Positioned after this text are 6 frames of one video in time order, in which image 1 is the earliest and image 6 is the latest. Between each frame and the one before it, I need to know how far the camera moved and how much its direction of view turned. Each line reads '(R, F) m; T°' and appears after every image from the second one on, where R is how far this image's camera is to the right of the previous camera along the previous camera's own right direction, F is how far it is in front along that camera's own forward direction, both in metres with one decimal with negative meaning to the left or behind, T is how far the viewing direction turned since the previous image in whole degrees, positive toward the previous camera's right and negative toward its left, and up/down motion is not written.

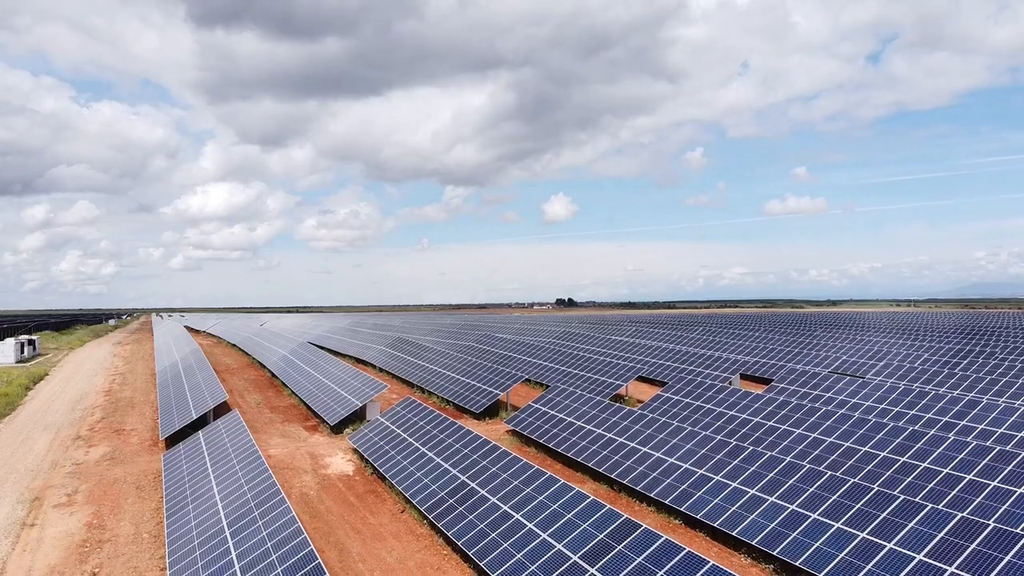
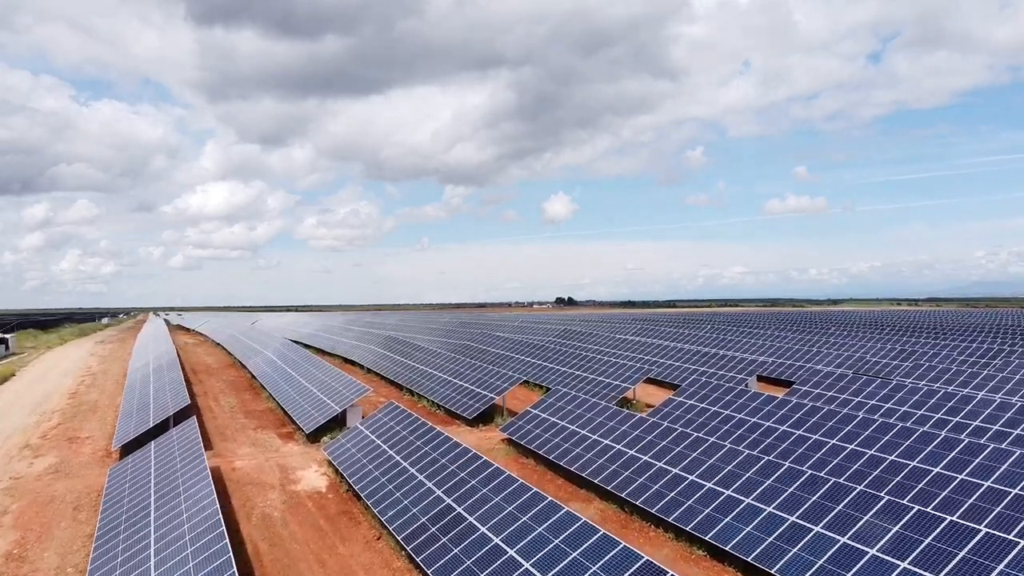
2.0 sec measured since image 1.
(+0.1, +2.5) m; 0°
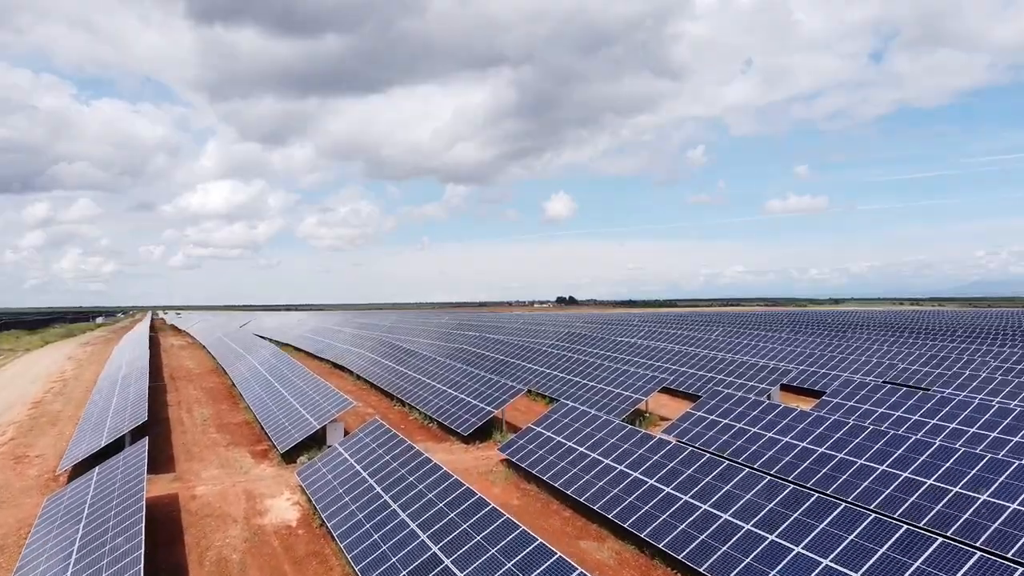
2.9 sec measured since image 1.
(0.0, +2.5) m; 0°
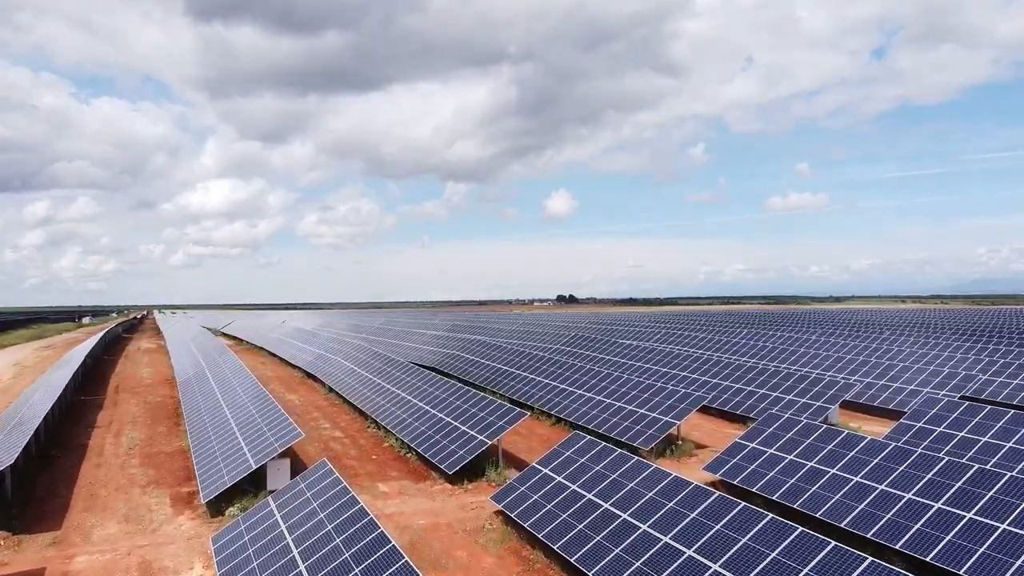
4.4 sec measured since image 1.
(0.0, +4.9) m; 0°
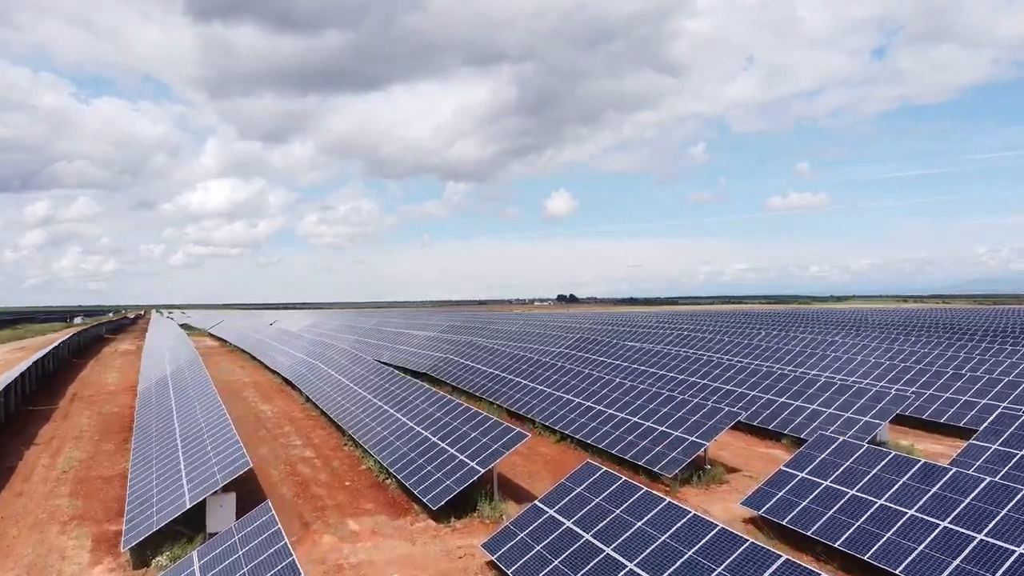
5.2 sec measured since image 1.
(+0.1, +2.9) m; 0°
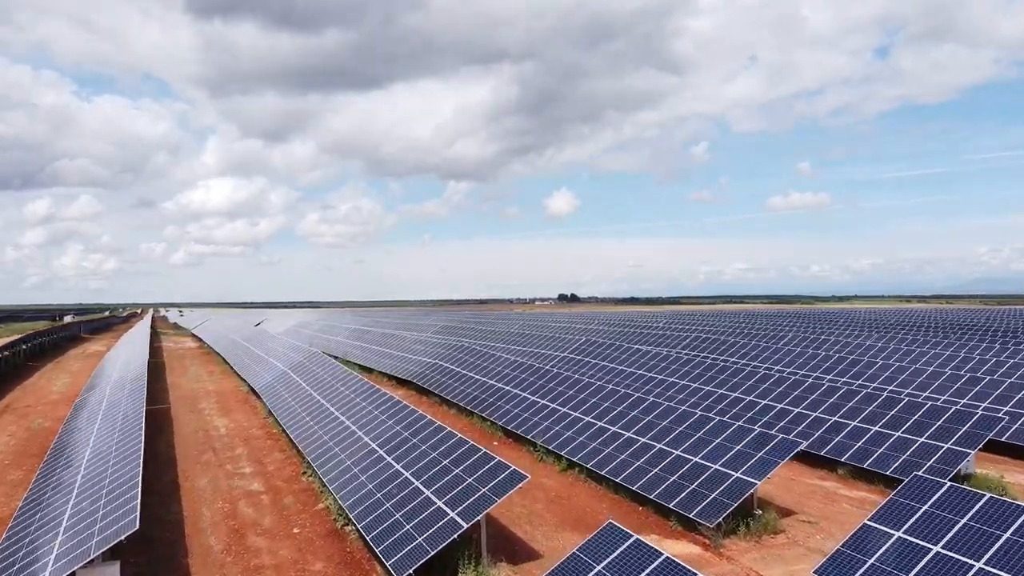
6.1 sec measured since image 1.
(+0.1, +3.5) m; 0°
